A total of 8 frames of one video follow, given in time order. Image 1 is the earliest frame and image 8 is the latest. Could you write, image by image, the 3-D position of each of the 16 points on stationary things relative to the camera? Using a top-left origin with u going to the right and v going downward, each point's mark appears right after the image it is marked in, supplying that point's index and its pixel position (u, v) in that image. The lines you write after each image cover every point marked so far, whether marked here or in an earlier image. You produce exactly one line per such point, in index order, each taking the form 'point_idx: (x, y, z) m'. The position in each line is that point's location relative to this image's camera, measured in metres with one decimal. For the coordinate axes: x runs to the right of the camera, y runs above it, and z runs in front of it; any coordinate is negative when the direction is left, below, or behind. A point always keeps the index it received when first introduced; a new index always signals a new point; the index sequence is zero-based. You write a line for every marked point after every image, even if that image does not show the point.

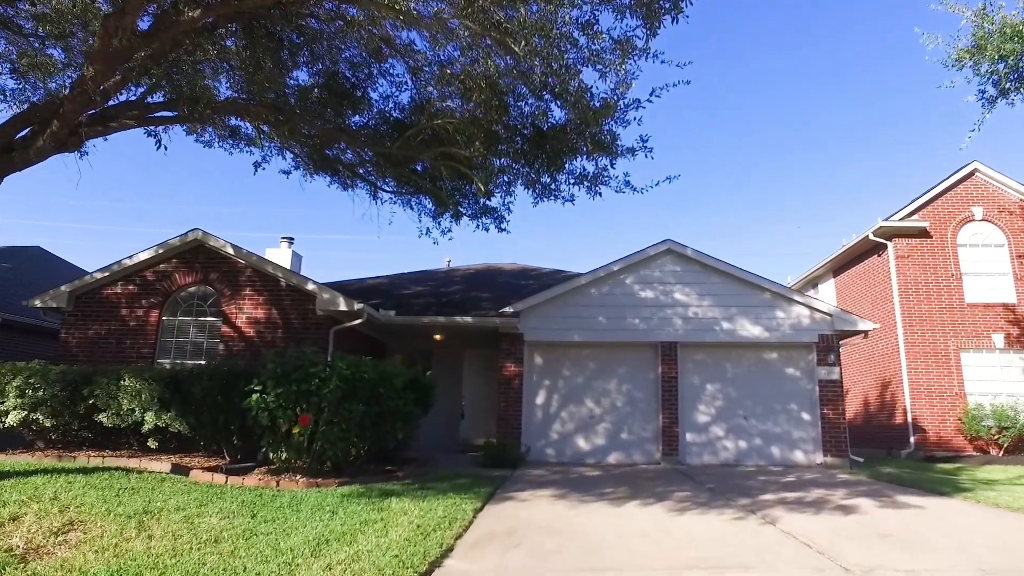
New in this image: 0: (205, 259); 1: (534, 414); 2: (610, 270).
0: (-5.9, +0.6, +13.0) m
1: (+0.4, -2.5, +13.5) m
2: (+2.0, +0.4, +13.6) m
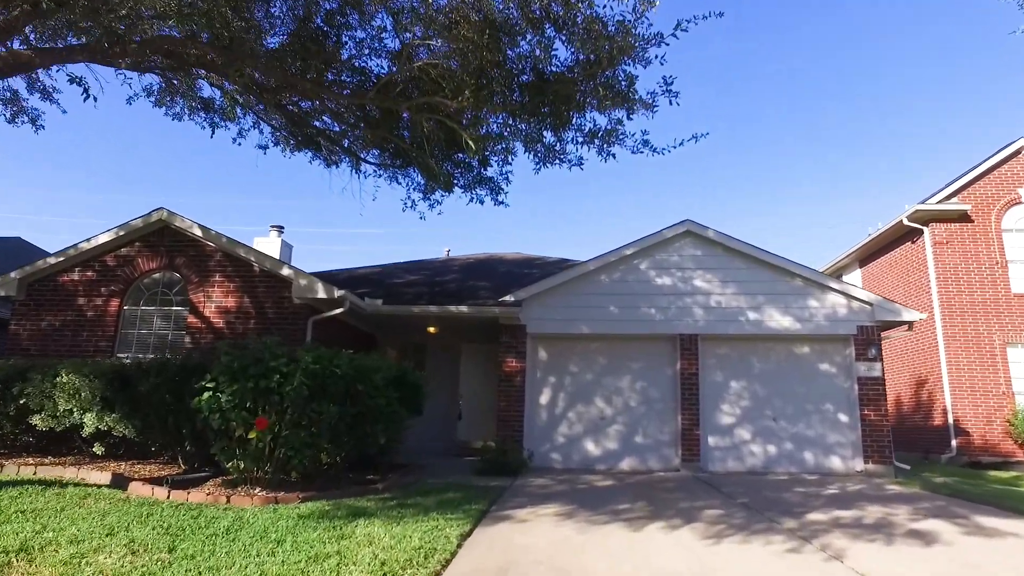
0: (-5.9, +0.8, +11.7) m
1: (+0.5, -2.3, +12.2) m
2: (+2.0, +0.6, +12.2) m
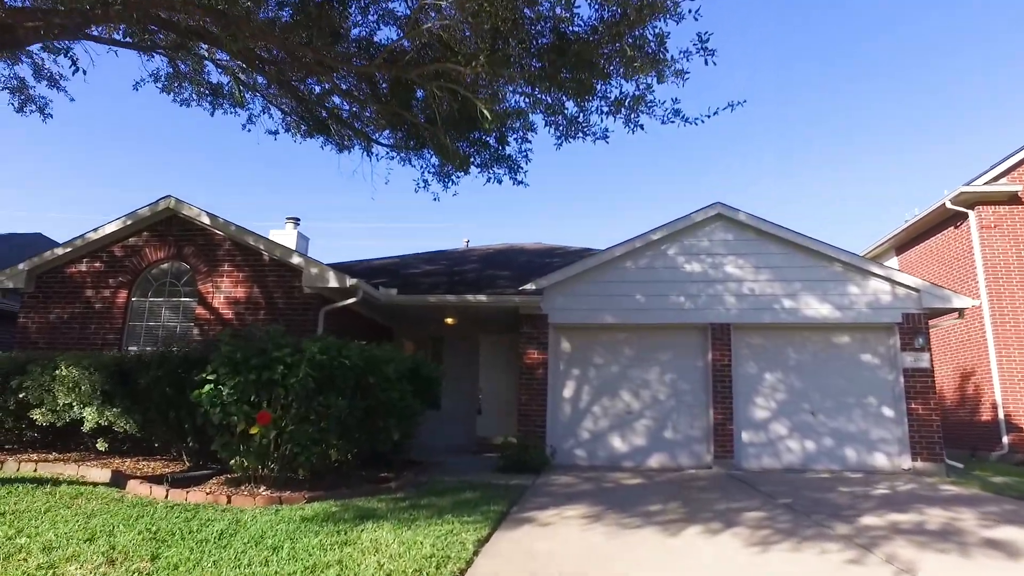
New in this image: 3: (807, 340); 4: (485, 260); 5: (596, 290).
0: (-5.6, +1.0, +11.3) m
1: (+0.8, -2.1, +11.6) m
2: (+2.3, +0.8, +11.6) m
3: (+5.0, -0.9, +11.3) m
4: (-0.6, +0.7, +15.7) m
5: (+1.5, 0.0, +11.7) m
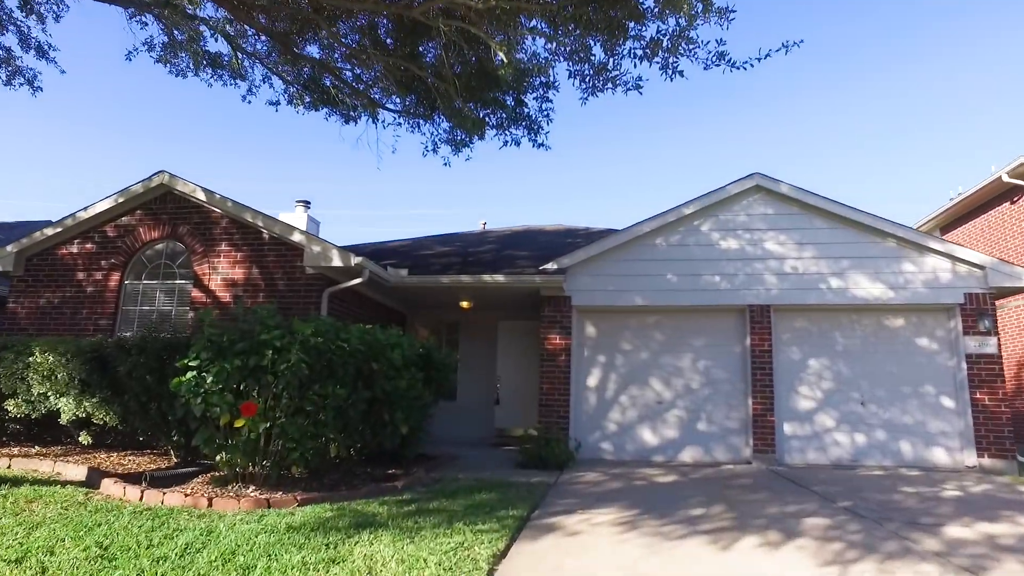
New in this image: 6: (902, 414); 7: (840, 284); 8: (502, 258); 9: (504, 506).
0: (-5.3, +1.3, +10.5) m
1: (+1.2, -1.8, +10.7) m
2: (+2.6, +1.2, +10.6) m
3: (+5.3, -0.5, +10.3) m
4: (-0.2, +1.0, +14.8) m
5: (+1.8, +0.3, +10.8) m
6: (+5.8, -1.9, +9.9) m
7: (+5.0, +0.1, +10.2) m
8: (-0.2, +0.6, +12.3) m
9: (-0.1, -2.0, +6.1) m
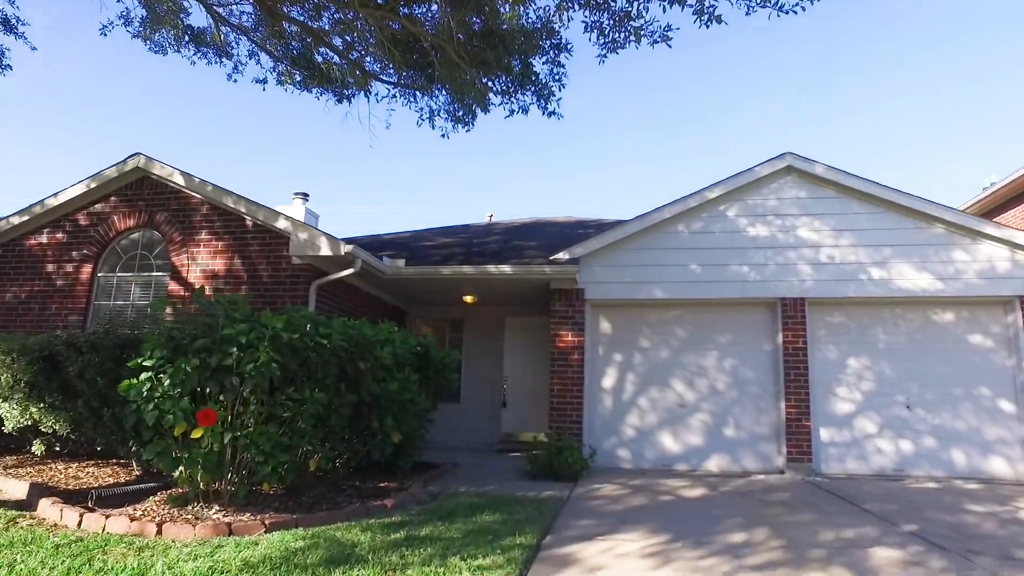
0: (-5.2, +1.4, +9.7) m
1: (+1.3, -1.7, +9.8) m
2: (+2.8, +1.3, +9.6) m
3: (+5.4, -0.4, +9.3) m
4: (-0.1, +1.2, +13.9) m
5: (+1.9, +0.4, +9.8) m
6: (+5.9, -1.7, +8.9) m
7: (+5.1, +0.2, +9.2) m
8: (-0.1, +0.7, +11.4) m
9: (0.0, -1.9, +5.1) m
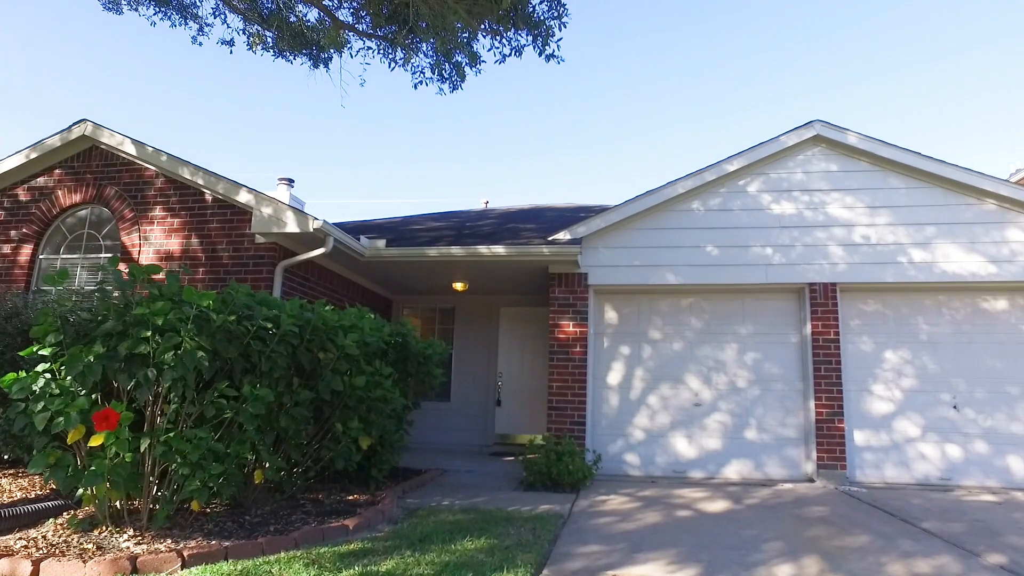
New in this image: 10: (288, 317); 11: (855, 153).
0: (-5.3, +1.6, +8.6) m
1: (+1.2, -1.4, +8.7) m
2: (+2.7, +1.5, +8.6) m
3: (+5.3, -0.2, +8.2) m
4: (-0.1, +1.4, +12.8) m
5: (+1.8, +0.6, +8.7) m
6: (+5.8, -1.5, +7.9) m
7: (+5.0, +0.4, +8.1) m
8: (-0.1, +0.9, +10.3) m
9: (-0.1, -1.7, +4.1) m
10: (-1.6, -0.2, +4.7) m
11: (+4.3, +1.7, +8.5) m
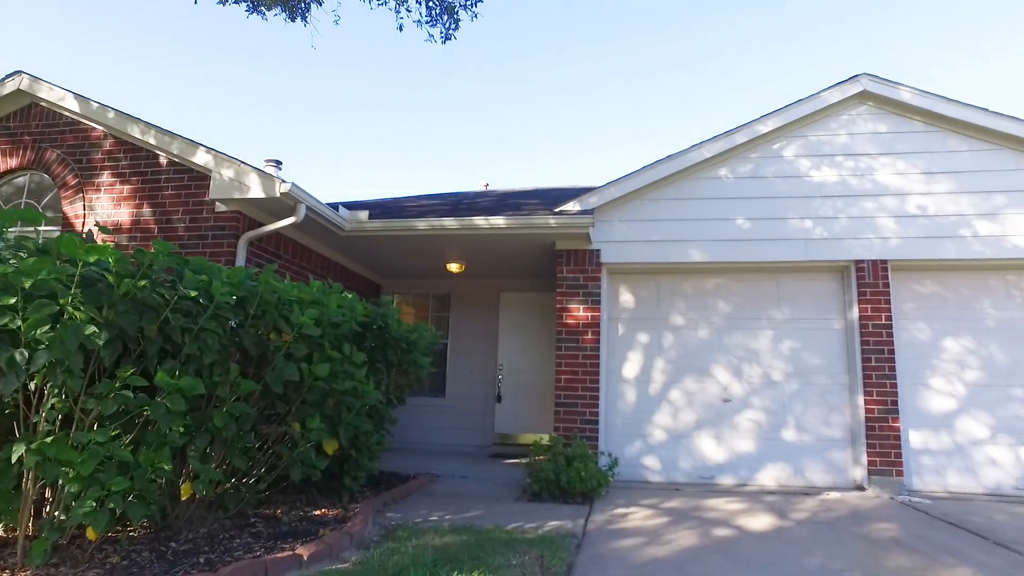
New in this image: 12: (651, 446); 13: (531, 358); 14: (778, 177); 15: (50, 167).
0: (-5.2, +1.8, +7.5) m
1: (+1.2, -1.2, +7.6) m
2: (+2.7, +1.7, +7.4) m
3: (+5.3, 0.0, +7.1) m
4: (-0.1, +1.6, +11.7) m
5: (+1.8, +0.9, +7.6) m
6: (+5.8, -1.3, +6.7) m
7: (+5.0, +0.6, +7.0) m
8: (-0.1, +1.1, +9.2) m
9: (-0.1, -1.4, +3.0) m
10: (-1.6, 0.0, +3.6) m
11: (+4.4, +1.9, +7.4) m
12: (+1.5, -1.7, +7.4) m
13: (+0.3, -1.0, +9.3) m
14: (+3.0, +1.2, +7.5) m
15: (-5.0, +1.3, +7.3) m
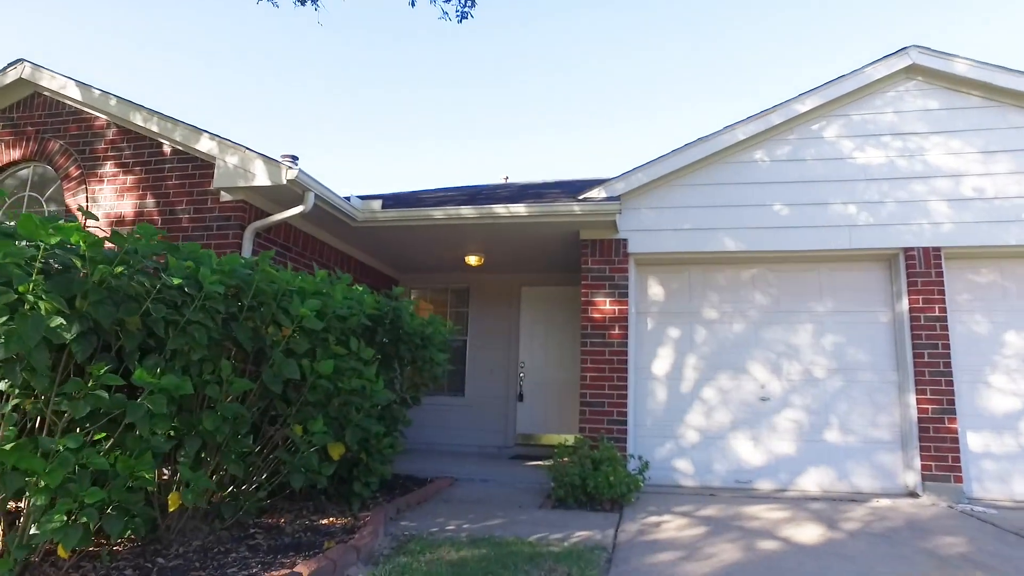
0: (-5.0, +1.9, +7.2) m
1: (+1.4, -1.1, +7.1) m
2: (+2.9, +1.8, +6.9) m
3: (+5.5, +0.1, +6.5) m
4: (+0.2, +1.7, +11.3) m
5: (+2.1, +0.9, +7.1) m
6: (+6.0, -1.2, +6.1) m
7: (+5.2, +0.7, +6.4) m
8: (+0.1, +1.2, +8.8) m
9: (0.0, -1.4, +2.6) m
10: (-1.5, +0.1, +3.3) m
11: (+4.6, +2.0, +6.8) m
12: (+1.8, -1.7, +7.0) m
13: (+0.6, -0.9, +8.9) m
14: (+3.2, +1.3, +7.0) m
15: (-4.8, +1.3, +7.0) m
